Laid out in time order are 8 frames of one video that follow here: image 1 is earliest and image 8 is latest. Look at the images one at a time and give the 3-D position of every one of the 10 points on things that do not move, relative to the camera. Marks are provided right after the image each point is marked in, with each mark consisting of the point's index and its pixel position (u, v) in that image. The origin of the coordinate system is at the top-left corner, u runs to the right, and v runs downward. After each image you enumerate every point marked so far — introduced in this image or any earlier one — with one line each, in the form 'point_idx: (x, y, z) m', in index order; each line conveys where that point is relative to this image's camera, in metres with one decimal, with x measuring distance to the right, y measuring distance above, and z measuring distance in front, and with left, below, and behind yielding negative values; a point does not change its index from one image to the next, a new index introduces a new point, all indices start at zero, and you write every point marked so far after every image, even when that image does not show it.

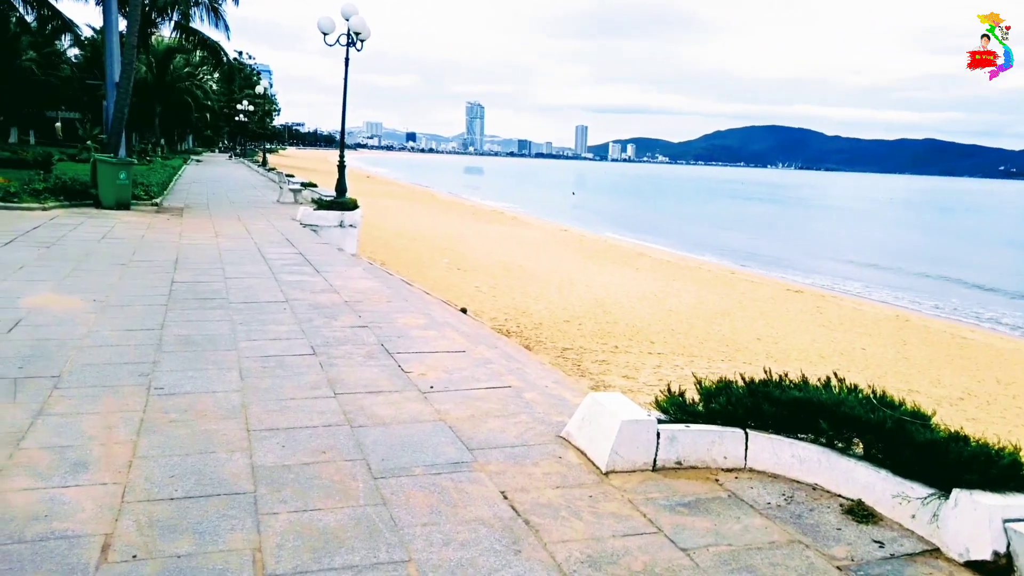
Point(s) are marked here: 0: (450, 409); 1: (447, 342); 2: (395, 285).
0: (-0.5, -0.9, +5.4) m
1: (-0.6, -0.5, +7.0) m
2: (-1.5, +0.1, +9.6) m
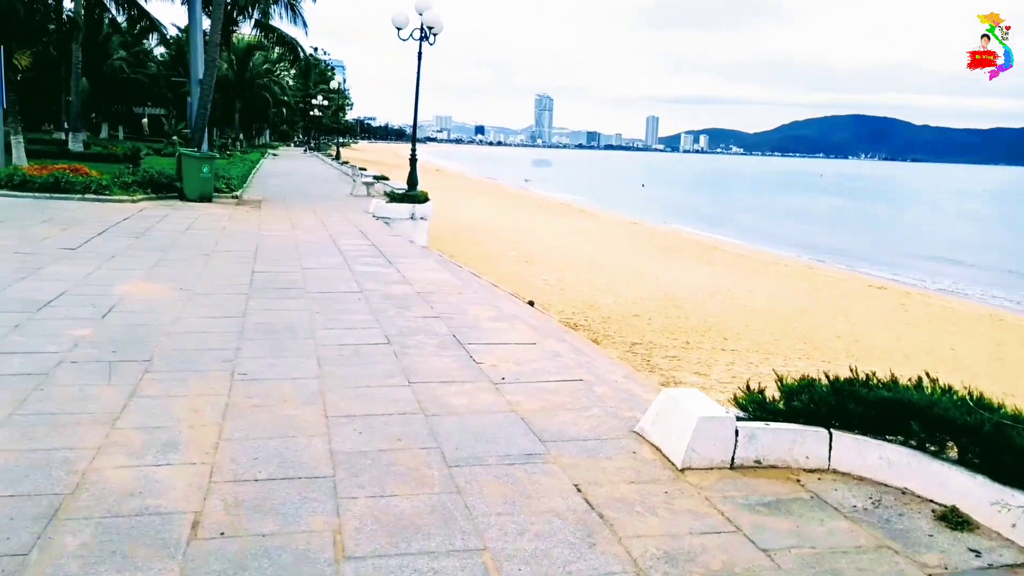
0: (+0.1, -0.9, +5.4) m
1: (+0.1, -0.5, +7.0) m
2: (-0.6, +0.2, +9.7) m
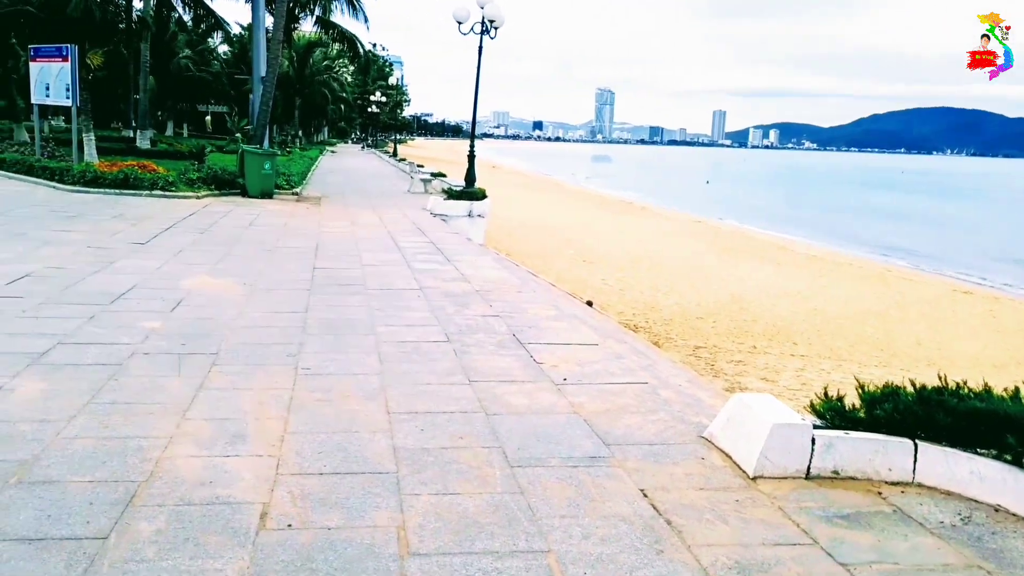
0: (+0.5, -0.9, +5.3) m
1: (+0.7, -0.5, +6.8) m
2: (+0.2, +0.2, +9.6) m
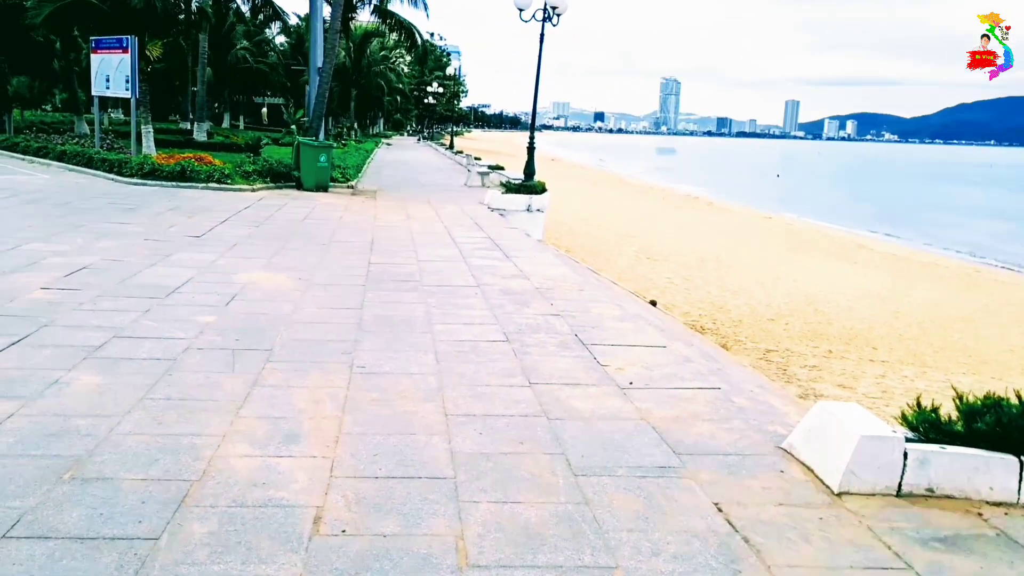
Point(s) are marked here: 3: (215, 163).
0: (+1.0, -0.8, +5.0) m
1: (+1.2, -0.4, +6.5) m
2: (+1.0, +0.2, +9.3) m
3: (-8.1, +3.4, +18.9) m
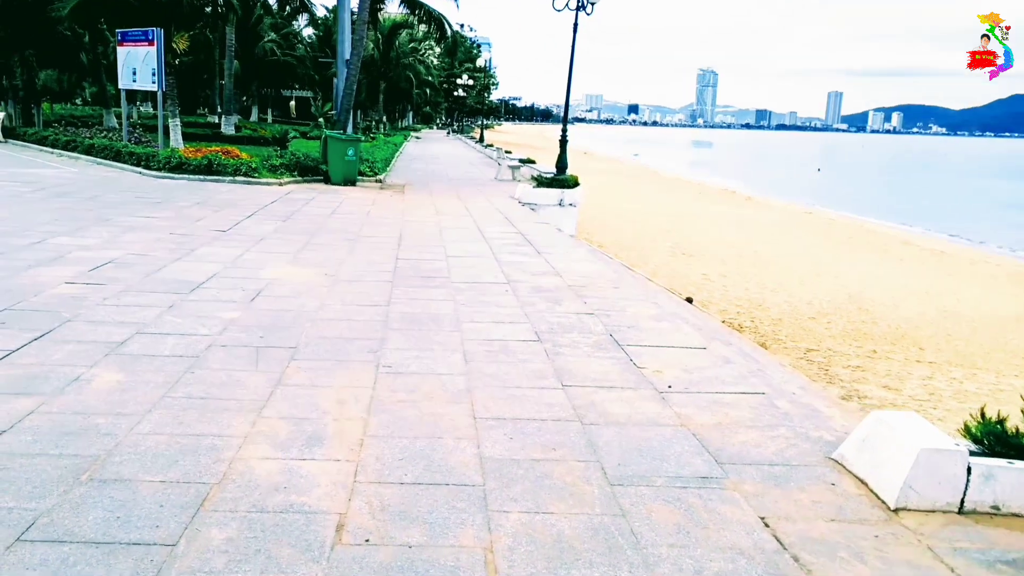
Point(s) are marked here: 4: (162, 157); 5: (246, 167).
0: (+1.2, -0.8, +4.7) m
1: (+1.5, -0.4, +6.3) m
2: (+1.4, +0.2, +9.1) m
3: (-7.2, +3.5, +19.0) m
4: (-8.8, +3.3, +17.6) m
5: (-6.7, +3.0, +17.5) m
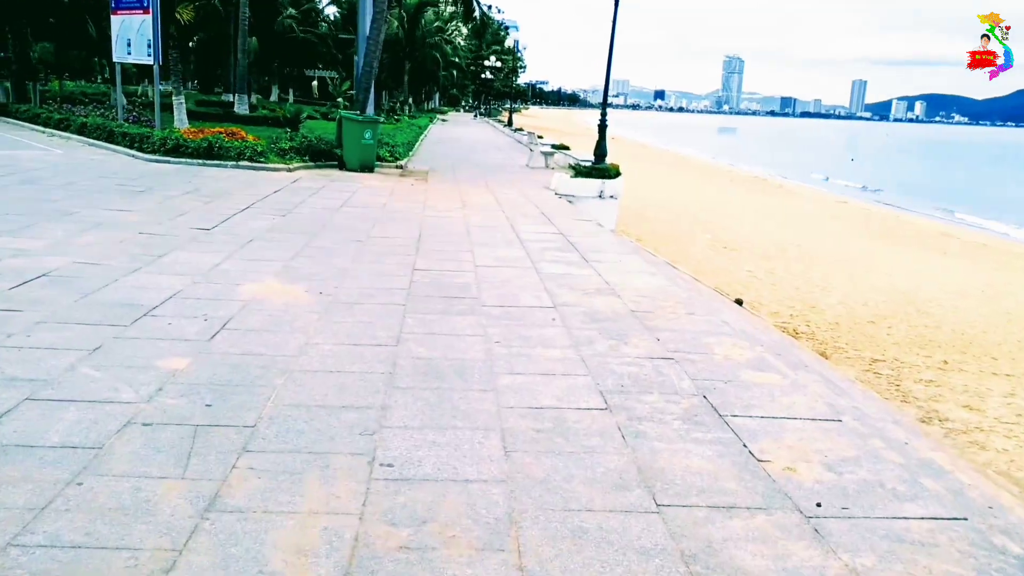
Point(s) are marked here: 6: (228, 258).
0: (+1.5, -1.1, +3.0) m
1: (+1.9, -0.7, +4.5) m
2: (+1.8, 0.0, +7.3) m
3: (-6.5, +3.7, +17.3) m
4: (-8.1, +3.4, +16.0) m
5: (-6.0, +3.1, +15.9) m
6: (-2.9, +0.3, +7.2) m
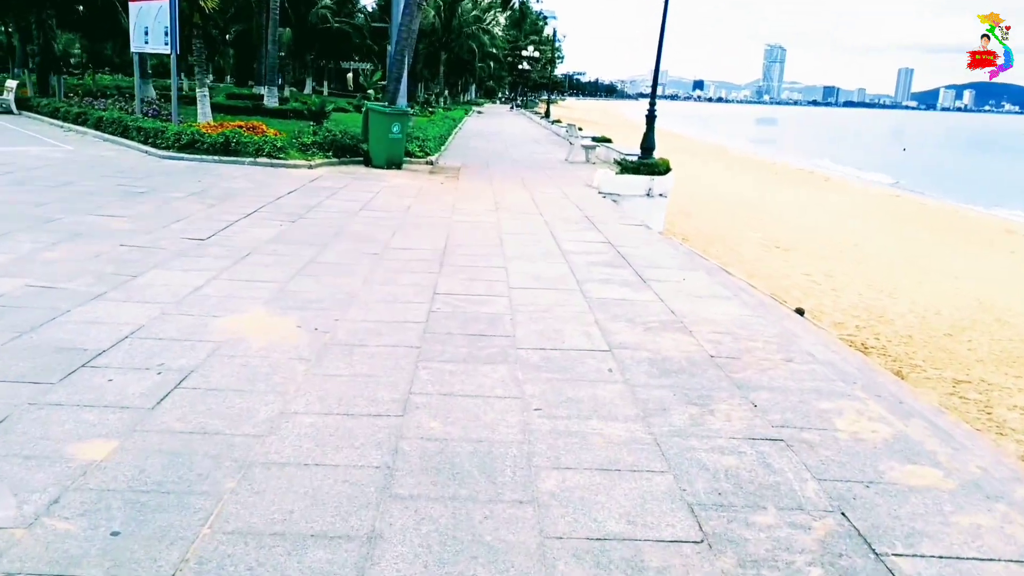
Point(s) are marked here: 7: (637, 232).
0: (+1.6, -1.4, +1.6) m
1: (+2.1, -1.0, +3.1) m
2: (+2.1, -0.3, +5.9) m
3: (-5.6, +3.6, +16.3) m
4: (-7.3, +3.3, +15.1) m
5: (-5.2, +3.0, +14.8) m
6: (-2.6, +0.1, +6.0) m
7: (+1.7, +0.8, +9.7) m
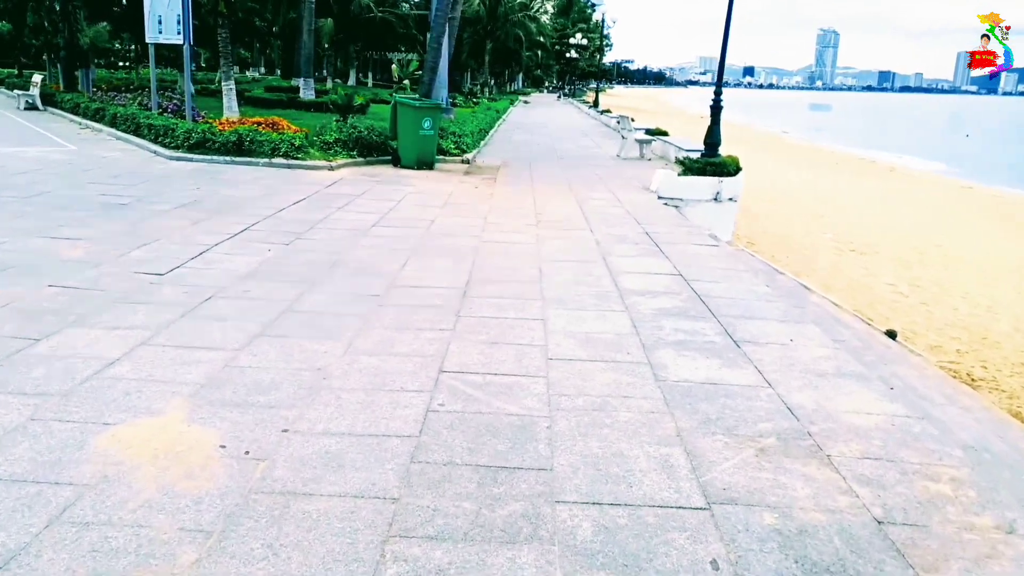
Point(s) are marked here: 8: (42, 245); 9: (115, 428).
0: (+1.6, -2.0, -0.3) m
1: (+2.1, -1.5, +1.2) m
2: (+2.4, -0.7, +3.9) m
3: (-4.7, +3.3, +14.8) m
4: (-6.5, +3.0, +13.6) m
5: (-4.3, +2.7, +13.3) m
6: (-2.3, -0.4, +4.4) m
7: (+2.2, +0.3, +7.8) m
8: (-4.5, +0.4, +6.7) m
9: (-1.9, -0.7, +3.4) m
